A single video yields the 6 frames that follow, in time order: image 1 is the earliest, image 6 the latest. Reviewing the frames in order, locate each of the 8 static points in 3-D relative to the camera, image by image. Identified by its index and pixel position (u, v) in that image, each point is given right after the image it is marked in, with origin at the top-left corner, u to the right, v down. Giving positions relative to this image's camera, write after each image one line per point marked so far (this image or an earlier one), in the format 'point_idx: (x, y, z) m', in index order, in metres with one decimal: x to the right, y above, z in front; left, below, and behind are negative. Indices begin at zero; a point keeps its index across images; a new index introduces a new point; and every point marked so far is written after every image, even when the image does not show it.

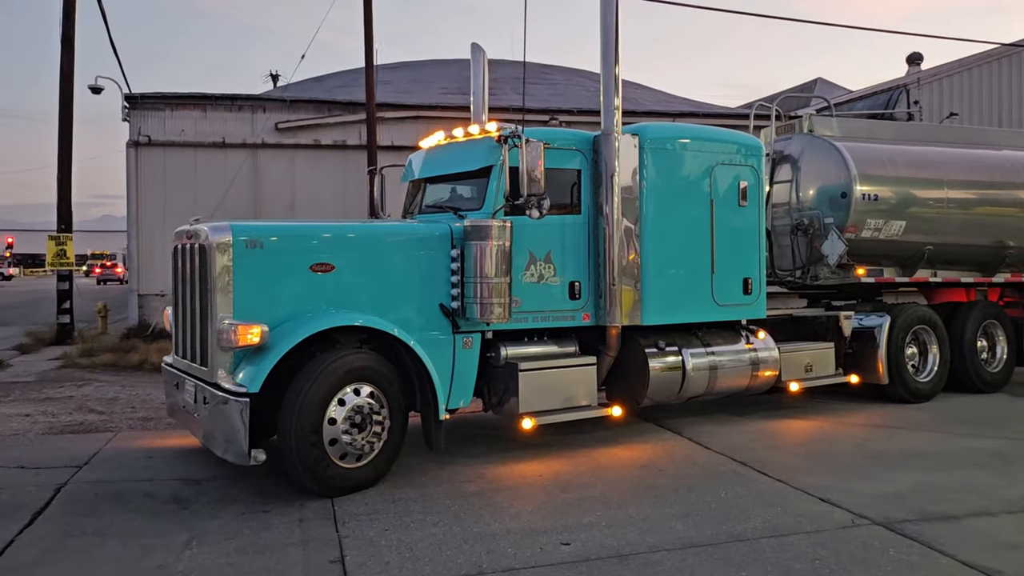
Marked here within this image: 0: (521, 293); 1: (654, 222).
0: (+0.1, 0.0, +6.2) m
1: (+1.0, +0.5, +6.6) m
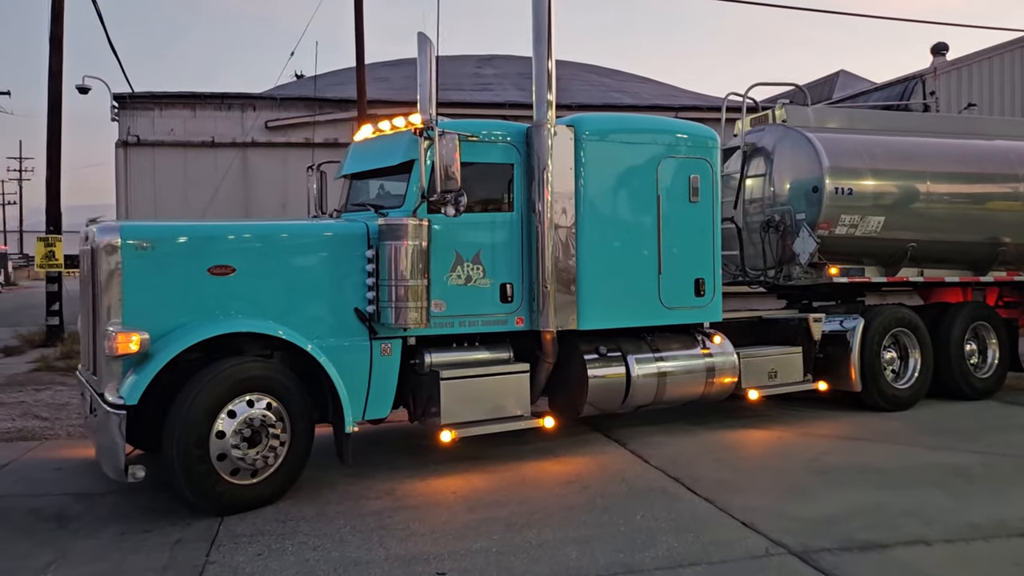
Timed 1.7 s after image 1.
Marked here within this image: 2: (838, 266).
0: (-0.4, 0.0, +5.8) m
1: (+0.5, +0.5, +6.2) m
2: (+2.8, +0.2, +7.9) m
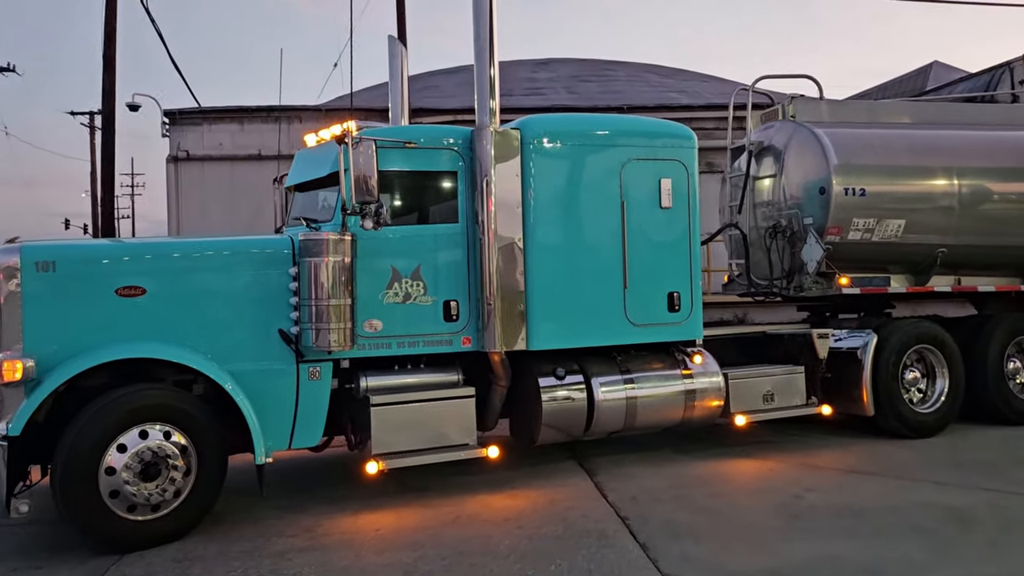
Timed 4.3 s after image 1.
0: (-0.8, -0.2, +5.4) m
1: (+0.2, +0.3, +5.6) m
2: (+2.6, +0.1, +7.1) m
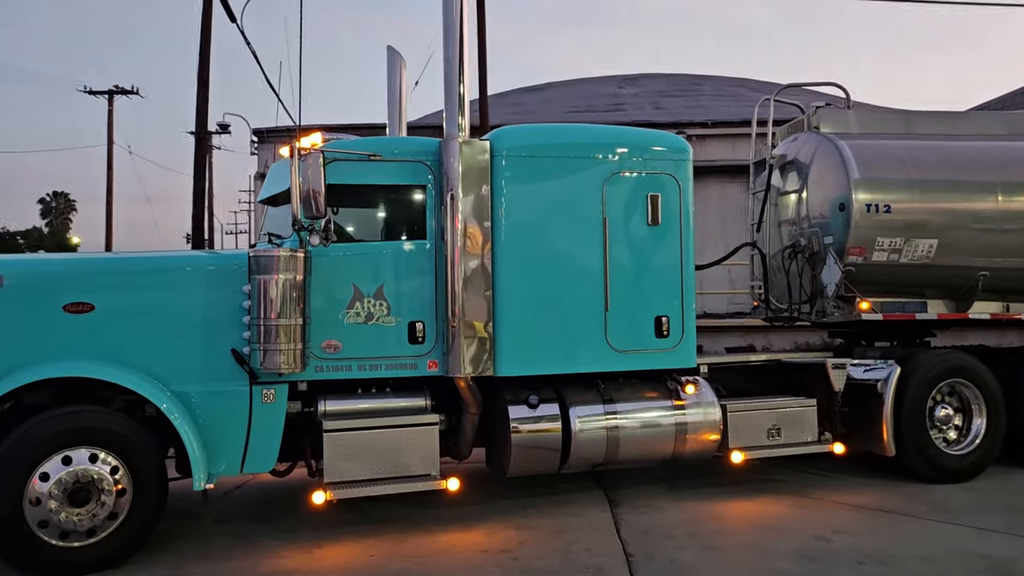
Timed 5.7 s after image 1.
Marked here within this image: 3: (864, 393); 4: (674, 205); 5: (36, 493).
0: (-1.0, -0.3, +5.2) m
1: (0.0, +0.2, +5.3) m
2: (+2.6, -0.1, +6.5) m
3: (+2.3, -0.7, +6.1) m
4: (+1.0, +0.5, +5.6) m
5: (-2.2, -0.8, +4.5) m
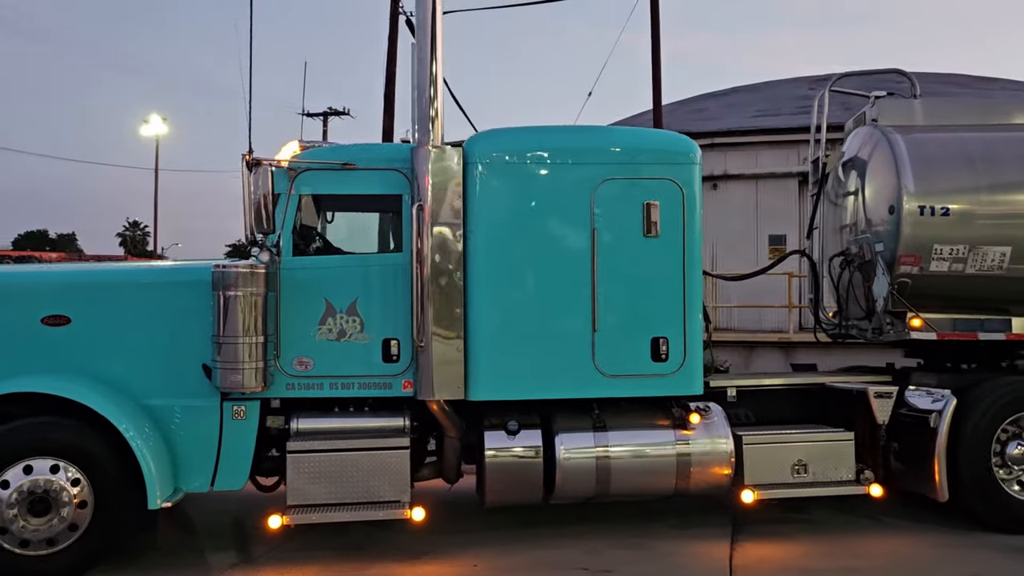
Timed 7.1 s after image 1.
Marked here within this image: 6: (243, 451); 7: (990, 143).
0: (-1.1, -0.3, +5.0) m
1: (-0.1, +0.1, +4.9) m
2: (+2.6, -0.2, +5.6) m
3: (+2.3, -0.8, +5.3) m
4: (+0.9, +0.4, +5.0) m
5: (-2.4, -0.9, +4.6) m
6: (-1.5, -0.9, +5.0) m
7: (+2.9, +0.9, +5.6) m
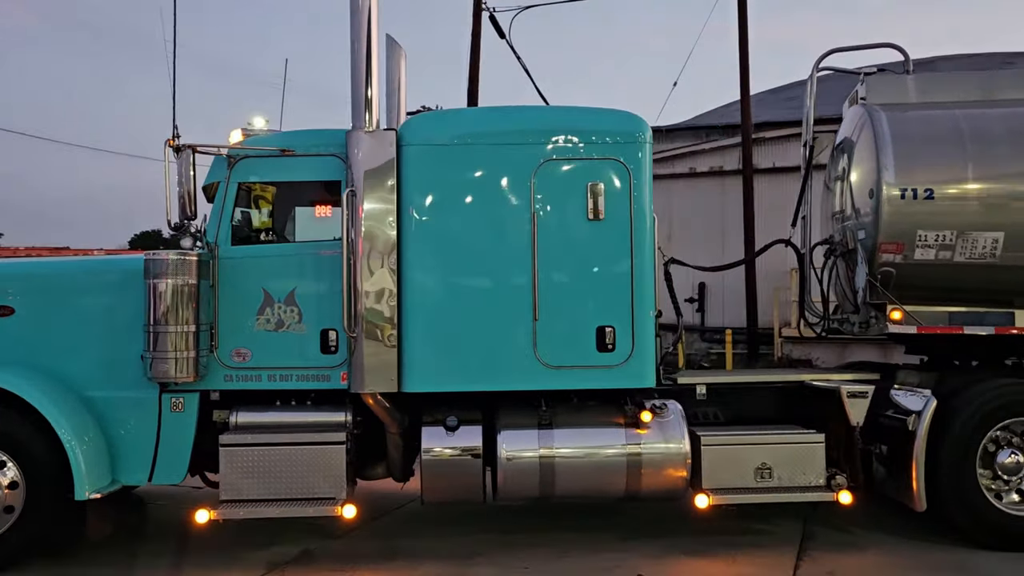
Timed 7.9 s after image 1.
0: (-1.4, -0.3, +4.9) m
1: (-0.4, +0.2, +4.7) m
2: (+2.4, -0.1, +5.2) m
3: (+2.0, -0.7, +4.8) m
4: (+0.6, +0.5, +4.7) m
5: (-2.8, -0.8, +4.6) m
6: (-1.8, -0.8, +5.0) m
7: (+2.6, +0.9, +5.1) m
